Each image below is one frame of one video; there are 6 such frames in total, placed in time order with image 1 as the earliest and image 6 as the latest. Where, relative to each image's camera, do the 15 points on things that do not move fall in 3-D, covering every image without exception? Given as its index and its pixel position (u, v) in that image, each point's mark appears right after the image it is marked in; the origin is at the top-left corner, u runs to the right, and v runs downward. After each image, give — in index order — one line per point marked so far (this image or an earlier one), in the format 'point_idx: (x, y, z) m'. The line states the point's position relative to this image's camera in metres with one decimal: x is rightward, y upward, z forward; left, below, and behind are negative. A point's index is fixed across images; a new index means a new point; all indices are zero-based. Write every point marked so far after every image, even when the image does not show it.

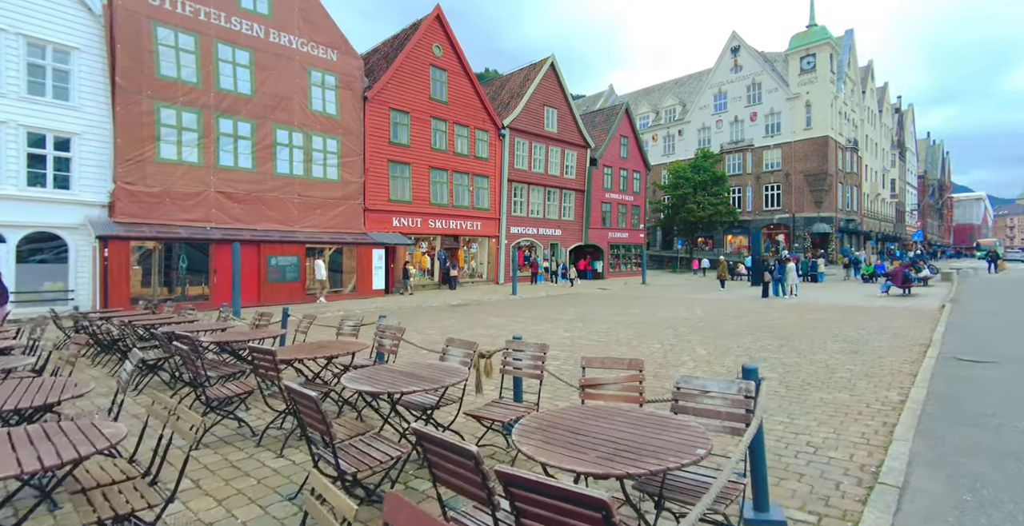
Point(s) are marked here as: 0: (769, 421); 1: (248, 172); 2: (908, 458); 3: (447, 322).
0: (+2.6, -1.6, +5.4) m
1: (-9.0, +3.1, +18.5) m
2: (+3.0, -1.5, +4.1) m
3: (-1.6, -1.6, +14.2) m
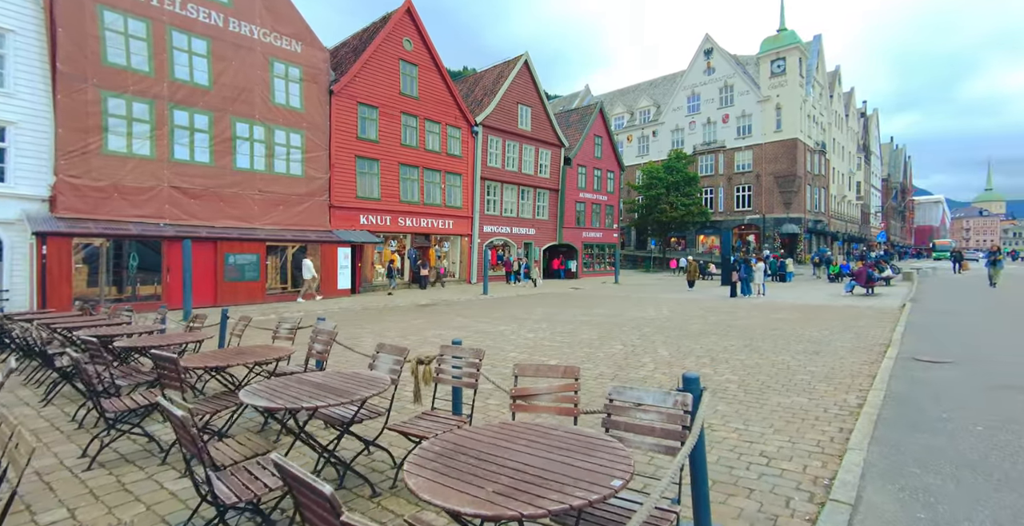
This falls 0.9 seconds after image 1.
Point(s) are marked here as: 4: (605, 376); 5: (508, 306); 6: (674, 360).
0: (+2.0, -1.6, +5.2) m
1: (-10.1, +3.2, +17.7) m
2: (+2.5, -1.5, +3.9) m
3: (-2.6, -1.6, +13.8) m
4: (+1.3, -1.6, +7.6) m
5: (-0.1, -1.5, +19.1) m
6: (+2.6, -1.6, +8.8) m
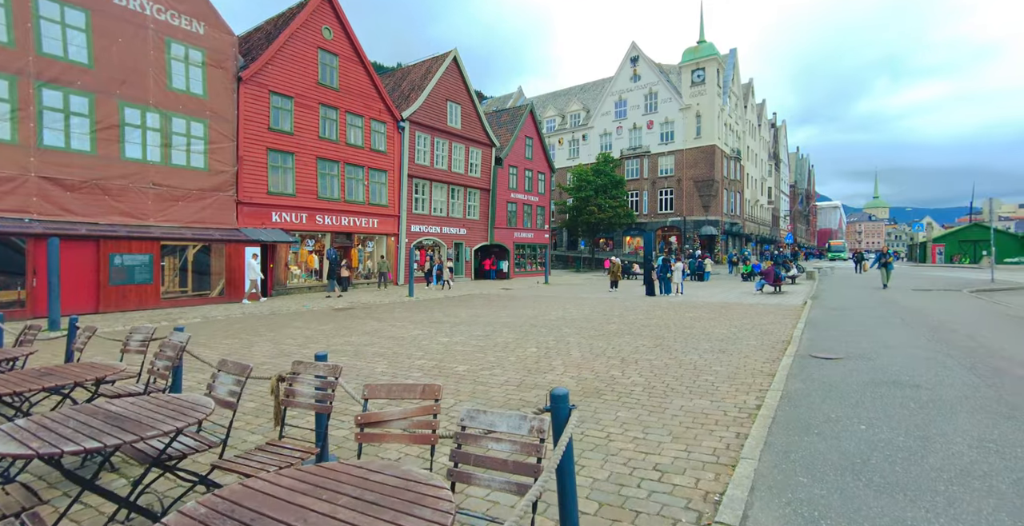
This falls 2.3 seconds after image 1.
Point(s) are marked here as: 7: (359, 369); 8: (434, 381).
0: (+1.0, -1.6, +4.9) m
1: (-12.6, +3.2, +15.9) m
2: (+1.6, -1.5, +3.7) m
3: (-4.6, -1.6, +12.9) m
4: (0.0, -1.6, +7.2) m
5: (-2.9, -1.5, +18.4) m
6: (+1.2, -1.6, +8.6) m
7: (-2.3, -1.6, +8.0) m
8: (-1.1, -1.6, +7.2) m
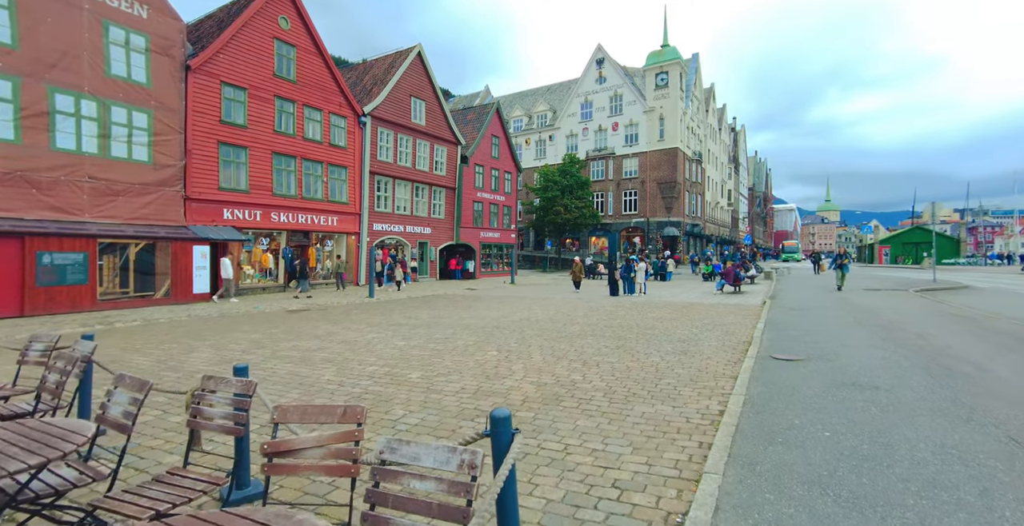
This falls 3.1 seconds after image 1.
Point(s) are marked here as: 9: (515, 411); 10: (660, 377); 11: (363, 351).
0: (+0.6, -1.6, +4.6) m
1: (-13.6, +3.2, +14.7) m
2: (+1.3, -1.5, +3.4) m
3: (-5.5, -1.6, +12.3) m
4: (-0.5, -1.6, +6.8) m
5: (-4.1, -1.5, +17.9) m
6: (+0.5, -1.6, +8.3) m
7: (-2.9, -1.6, +7.5) m
8: (-1.6, -1.6, +6.8) m
9: (0.0, -1.6, +5.9) m
10: (+2.1, -1.6, +7.6) m
11: (-2.7, -1.6, +9.5) m
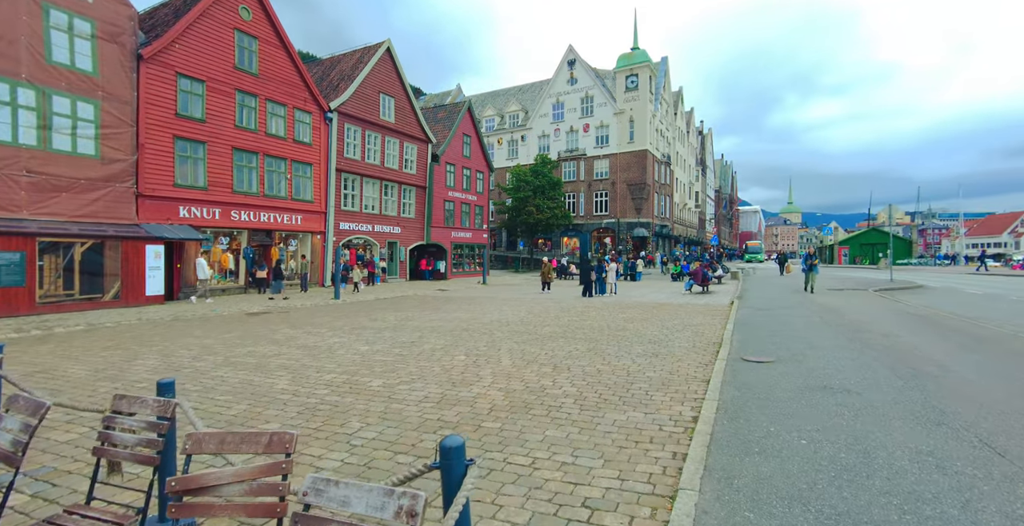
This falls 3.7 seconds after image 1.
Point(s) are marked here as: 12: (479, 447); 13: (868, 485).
0: (+0.3, -1.6, +4.3) m
1: (-14.4, +3.2, +13.6) m
2: (+1.1, -1.5, +3.2) m
3: (-6.2, -1.6, +11.6) m
4: (-1.0, -1.6, +6.5) m
5: (-5.1, -1.5, +17.3) m
6: (0.0, -1.6, +8.0) m
7: (-3.3, -1.6, +7.0) m
8: (-2.0, -1.6, +6.4) m
9: (-0.3, -1.6, +5.6) m
10: (+1.6, -1.6, +7.4) m
11: (-3.2, -1.6, +9.1) m
12: (-0.3, -1.7, +4.8) m
13: (+2.5, -1.5, +3.7) m
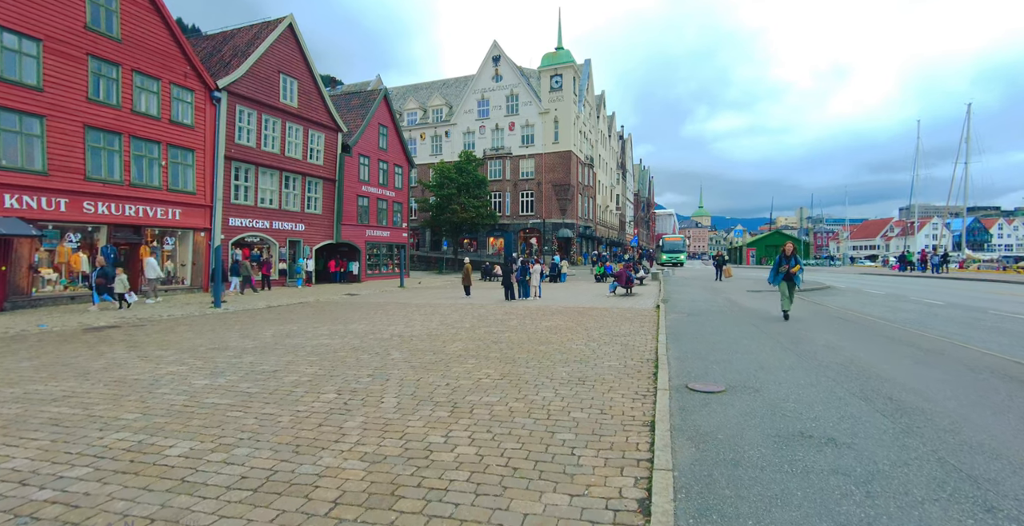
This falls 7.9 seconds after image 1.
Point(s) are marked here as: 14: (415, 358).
0: (-0.5, -1.7, +2.2) m
1: (-16.3, +3.1, +9.5) m
2: (+0.4, -1.6, +1.2) m
3: (-7.9, -1.6, +8.6) m
4: (-2.0, -1.7, +4.2) m
5: (-7.6, -1.6, +14.4) m
6: (-1.3, -1.7, +5.8) m
7: (-4.5, -1.7, +4.4) m
8: (-3.1, -1.7, +4.0) m
9: (-1.3, -1.7, +3.4) m
10: (+0.4, -1.7, +5.5) m
11: (-4.6, -1.6, +6.5) m
12: (-1.2, -1.7, +2.7) m
13: (+1.7, -1.6, +2.0) m
14: (-1.7, -1.7, +9.6) m
